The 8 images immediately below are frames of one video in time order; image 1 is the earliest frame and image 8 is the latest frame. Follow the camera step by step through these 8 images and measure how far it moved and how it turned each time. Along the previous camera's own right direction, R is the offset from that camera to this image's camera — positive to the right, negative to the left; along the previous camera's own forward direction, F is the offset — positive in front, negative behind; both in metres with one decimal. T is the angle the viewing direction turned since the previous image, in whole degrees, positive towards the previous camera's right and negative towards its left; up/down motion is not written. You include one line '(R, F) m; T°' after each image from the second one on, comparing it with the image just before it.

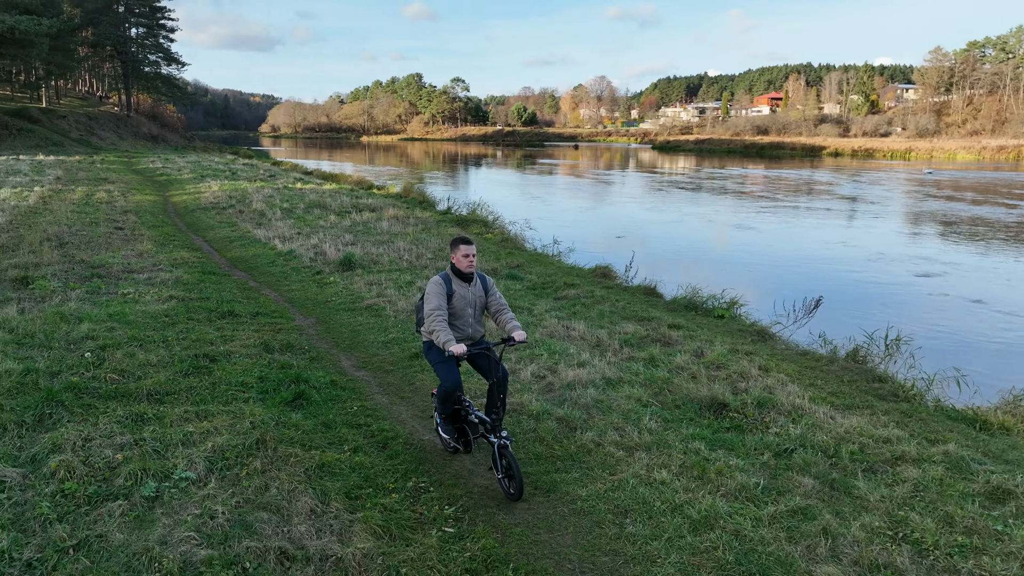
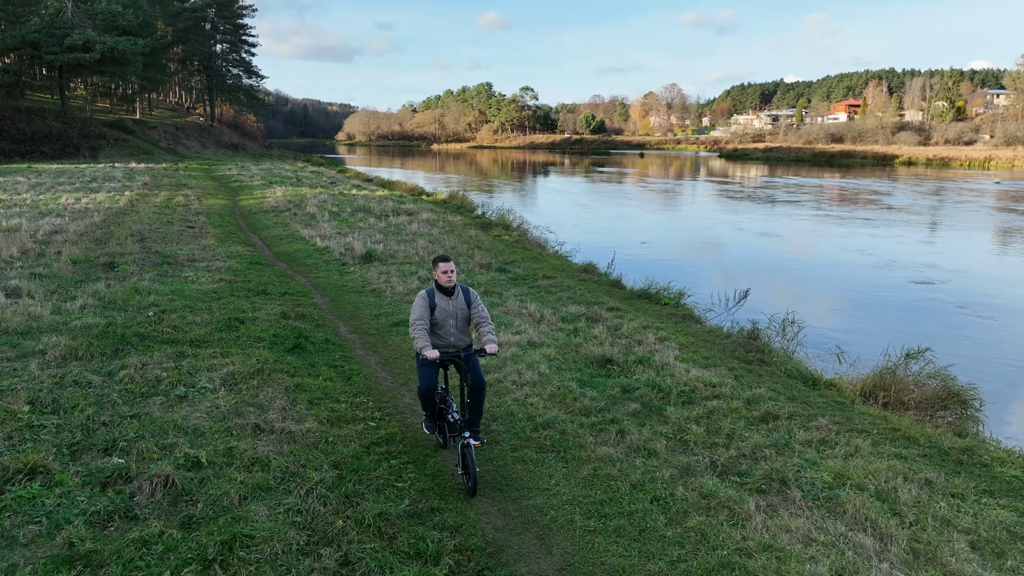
(+1.3, -1.8) m; -5°
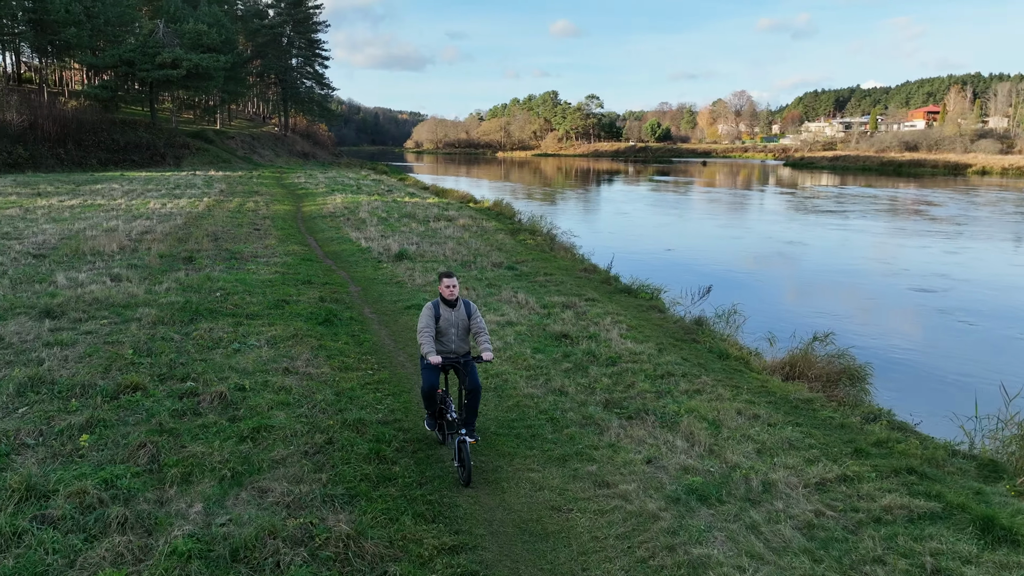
(+1.1, -2.0) m; -5°
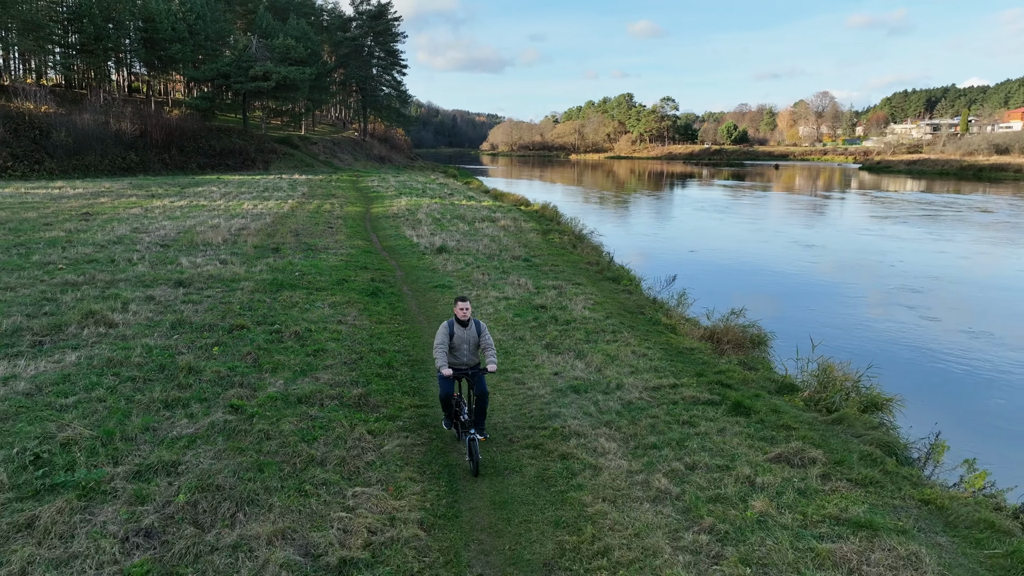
(+1.4, -3.3) m; -6°
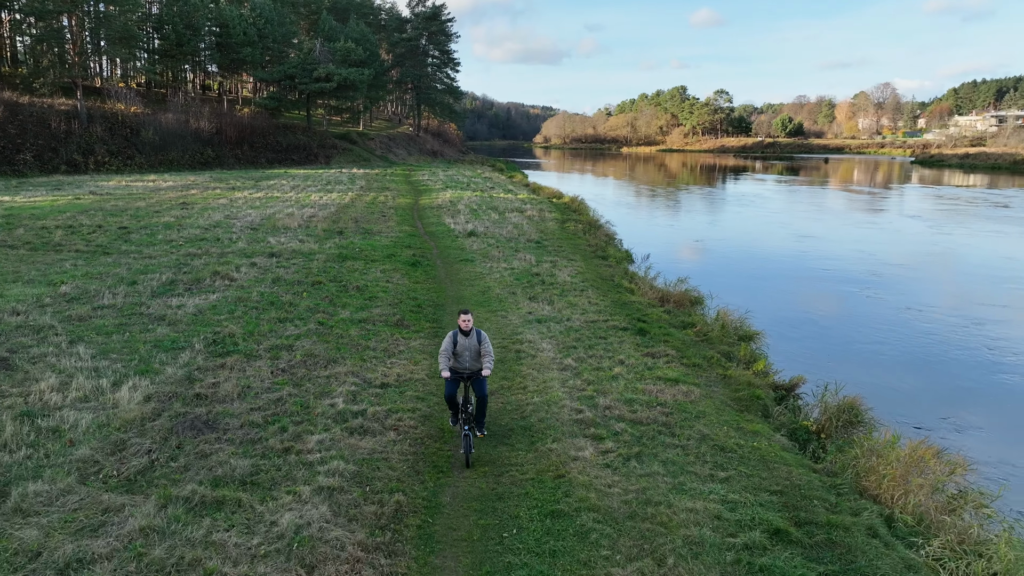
(+1.2, -4.3) m; -4°
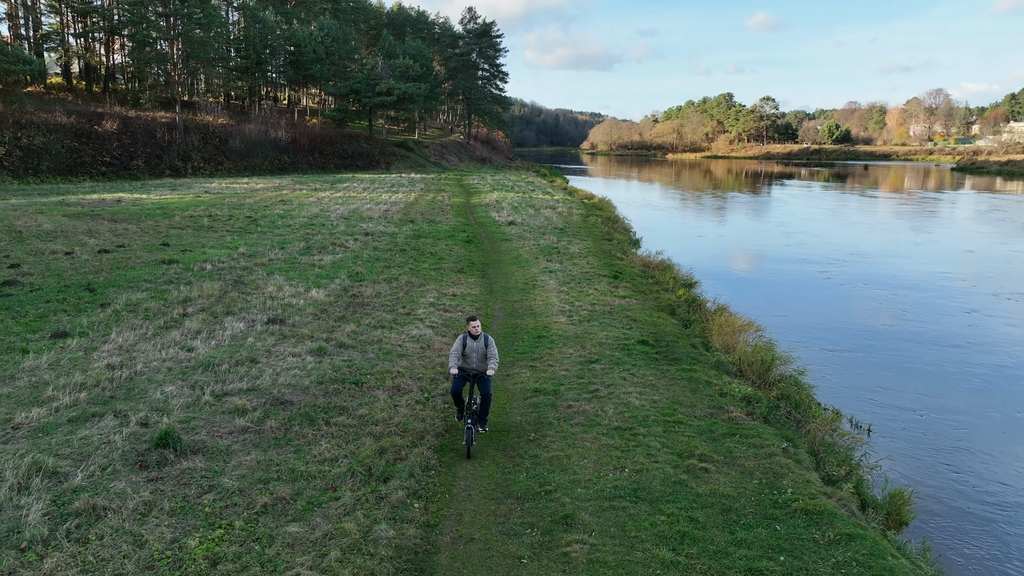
(+0.7, -6.7) m; -4°
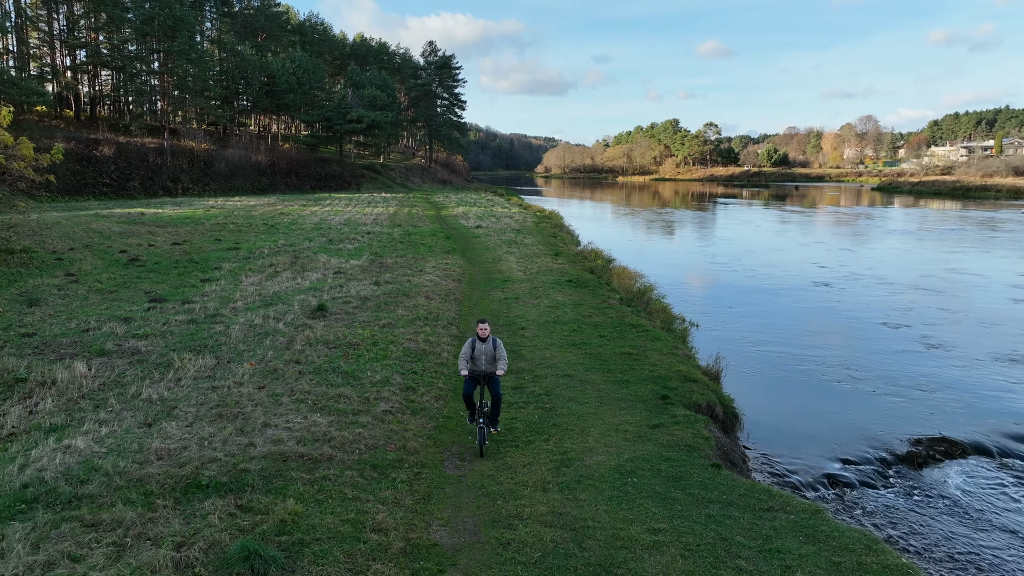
(-0.6, -7.8) m; +3°
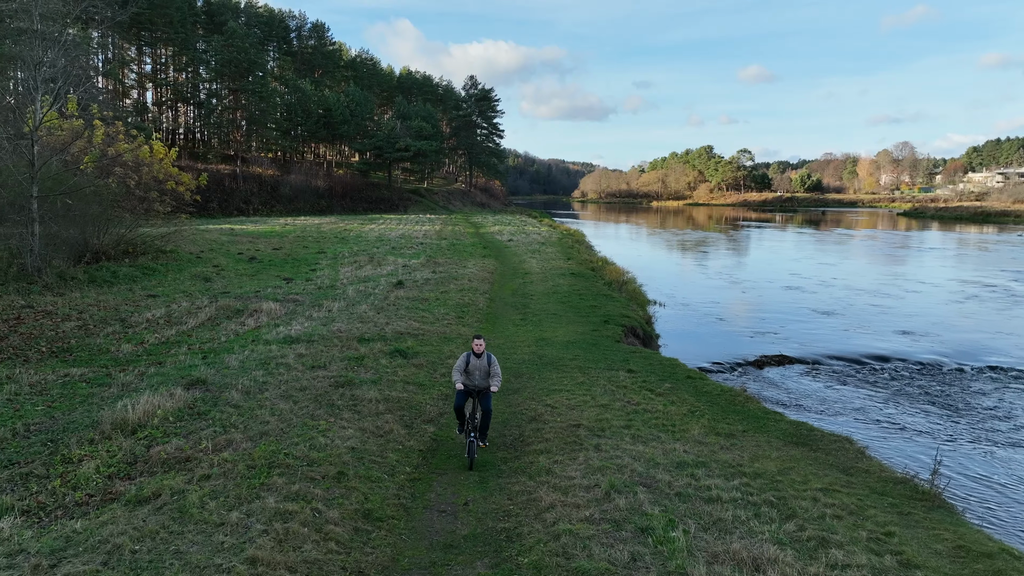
(+0.7, -7.6) m; -3°
